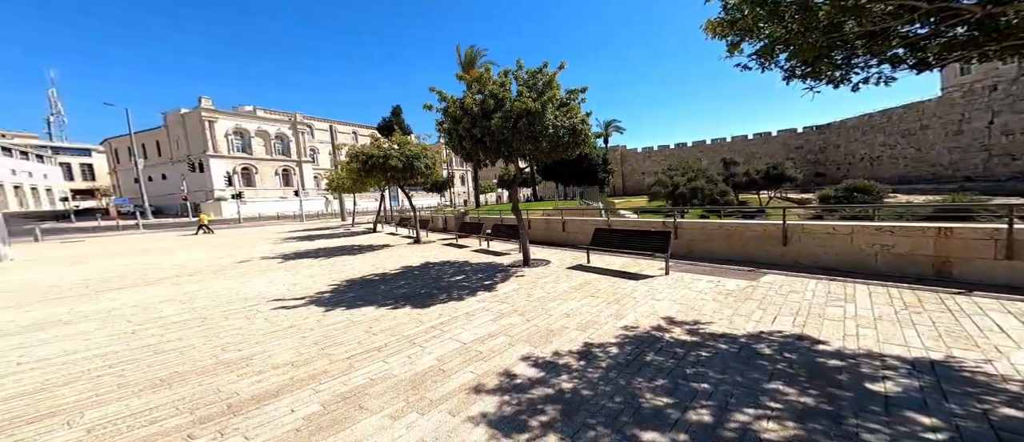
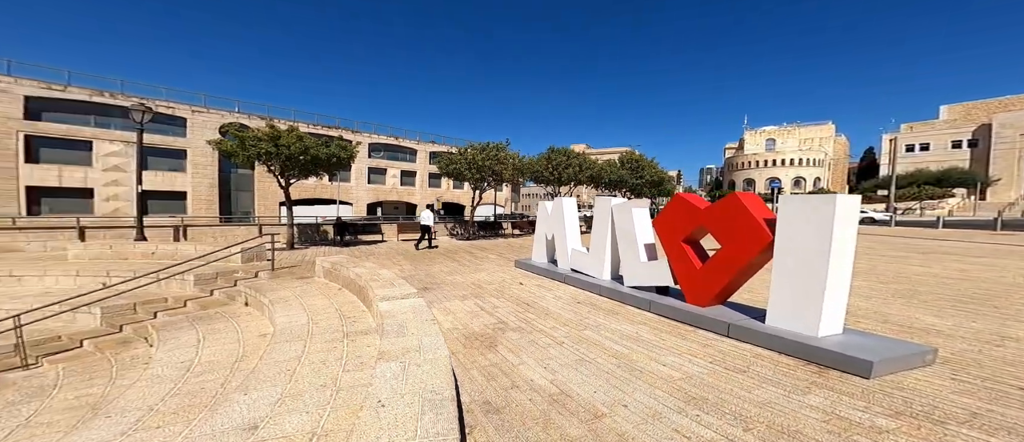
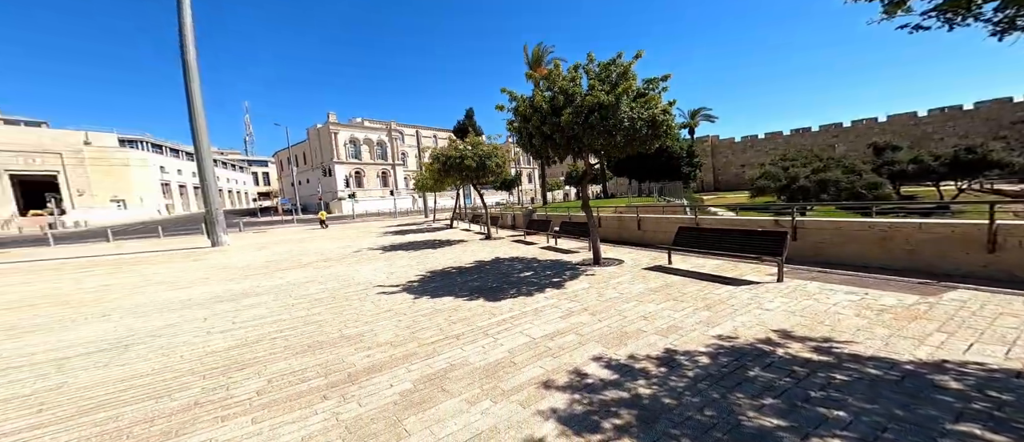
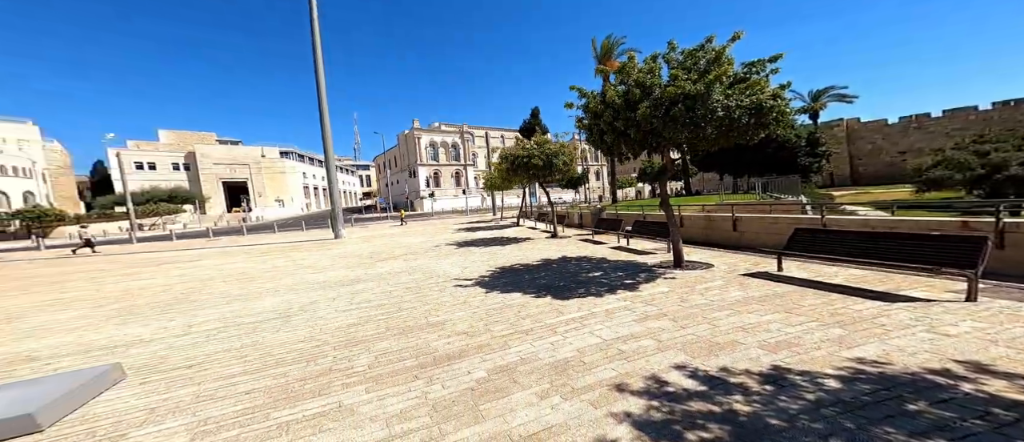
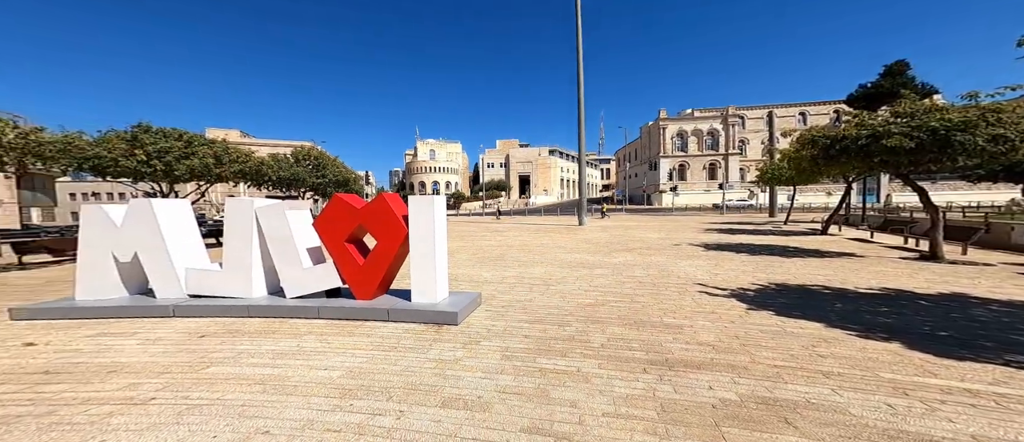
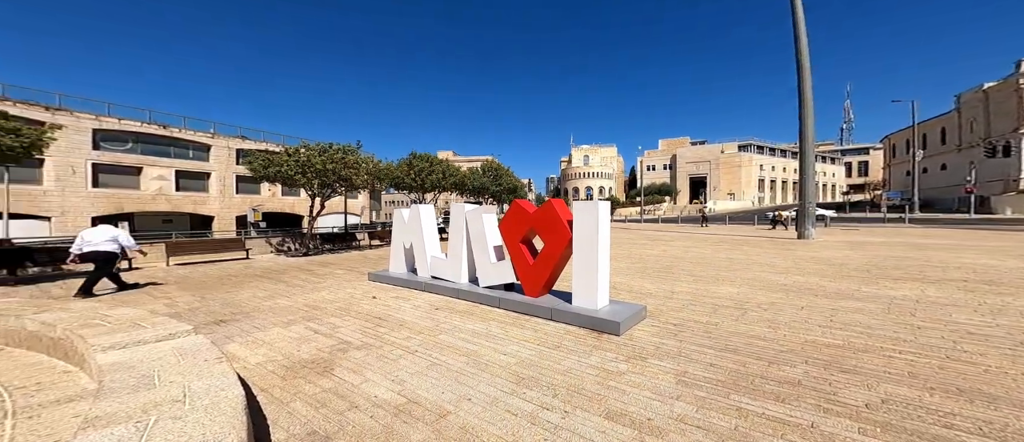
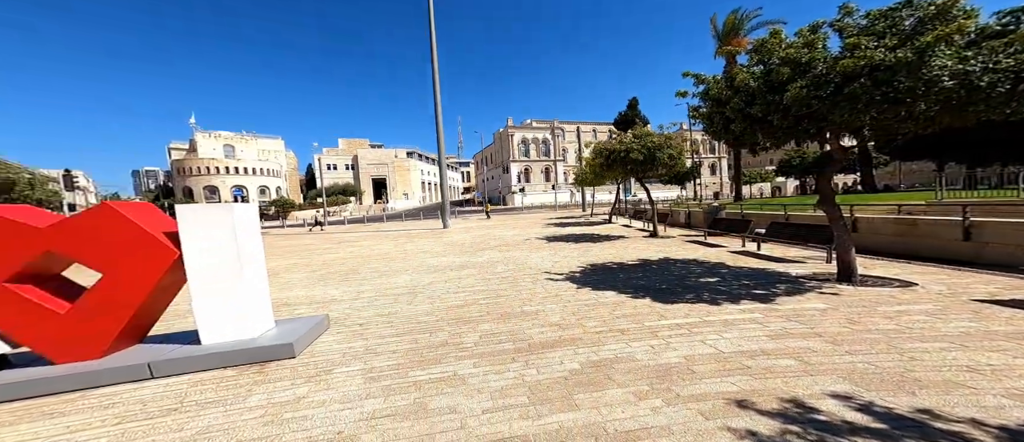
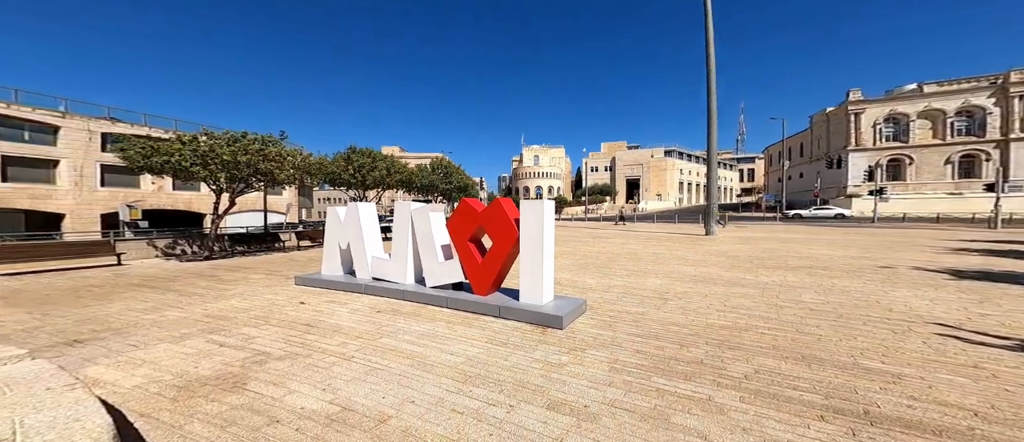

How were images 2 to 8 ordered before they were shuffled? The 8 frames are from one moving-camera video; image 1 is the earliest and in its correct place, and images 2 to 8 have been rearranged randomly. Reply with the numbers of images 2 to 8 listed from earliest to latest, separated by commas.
3, 4, 7, 5, 8, 6, 2
